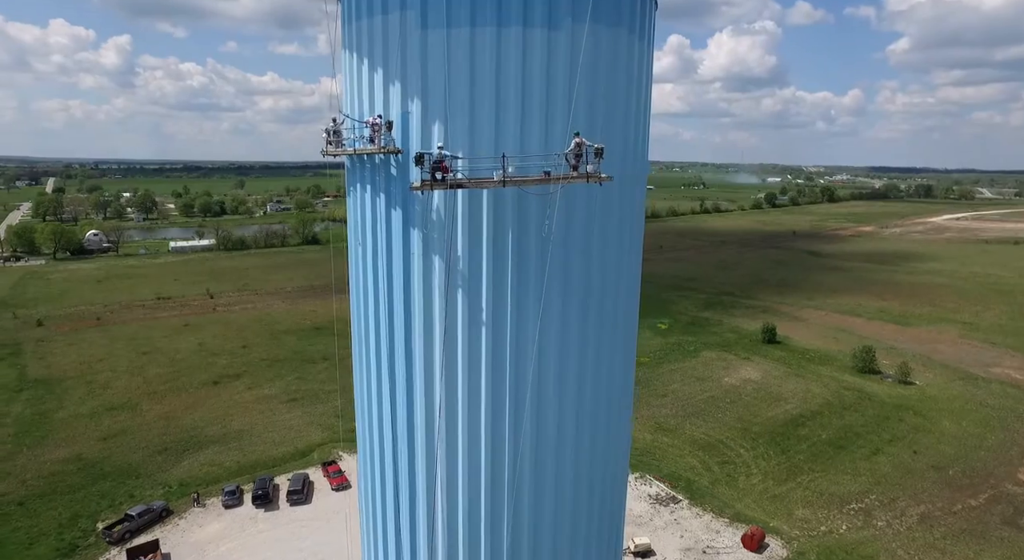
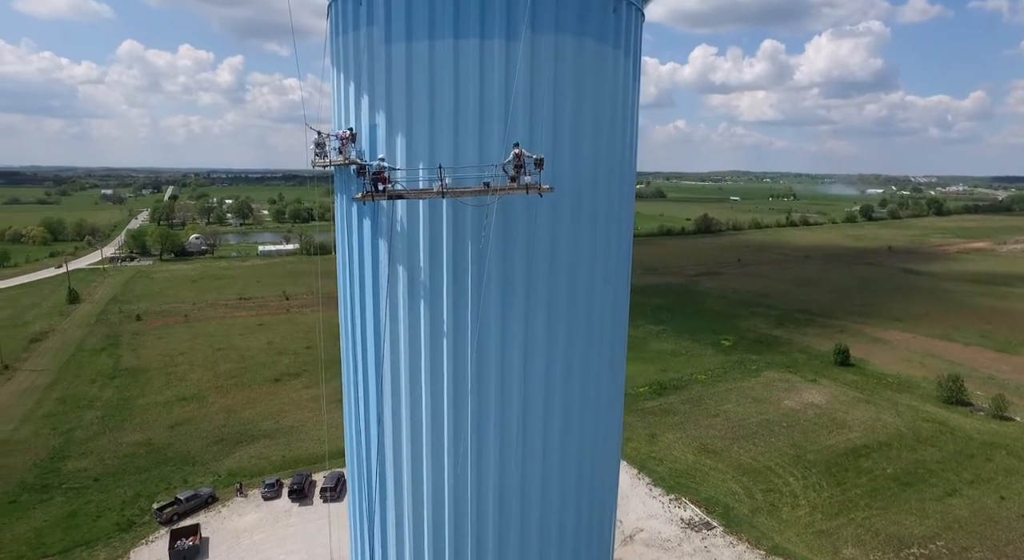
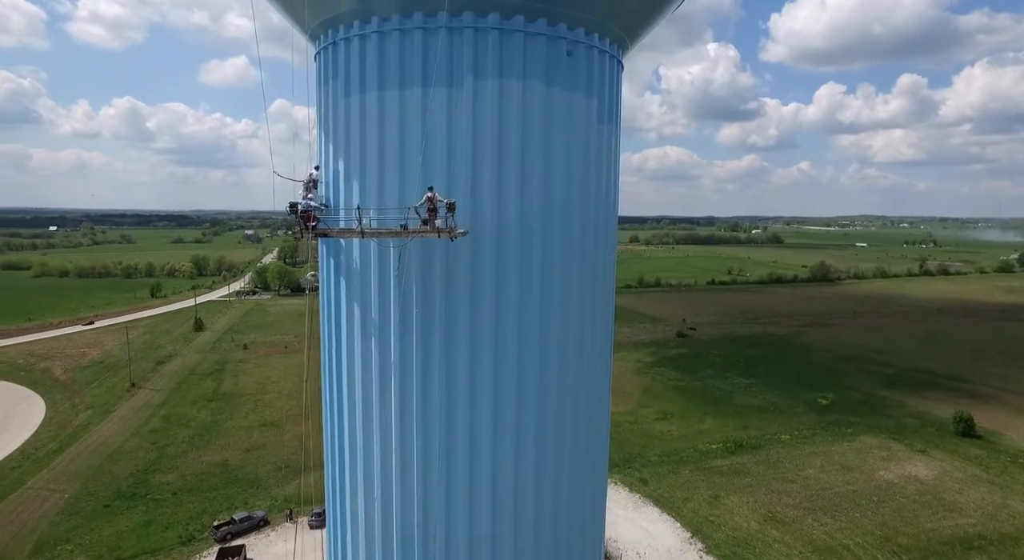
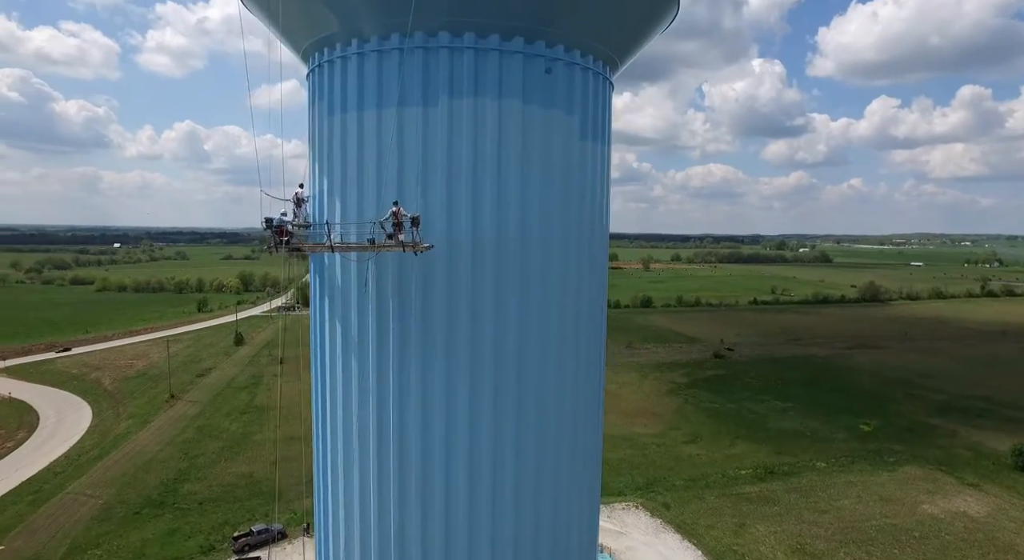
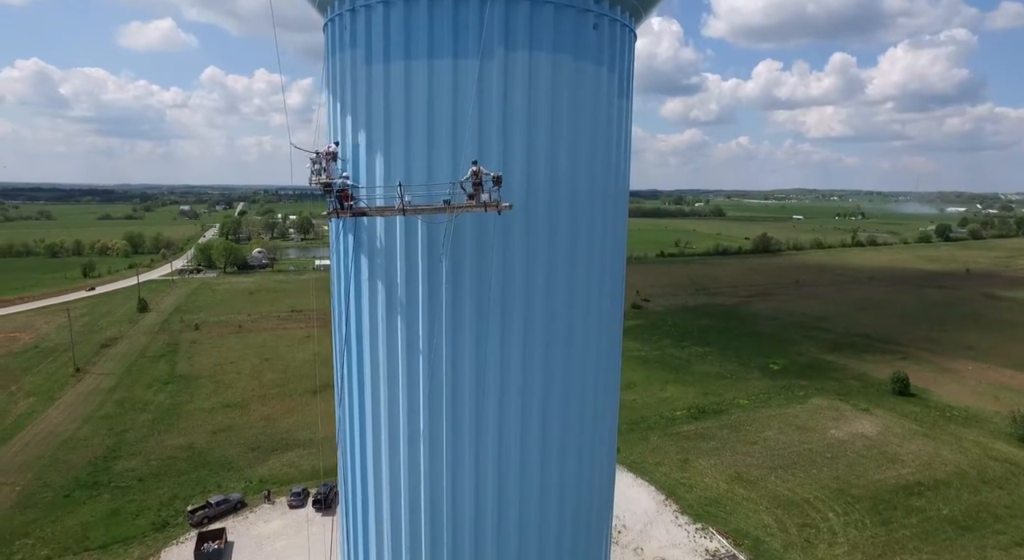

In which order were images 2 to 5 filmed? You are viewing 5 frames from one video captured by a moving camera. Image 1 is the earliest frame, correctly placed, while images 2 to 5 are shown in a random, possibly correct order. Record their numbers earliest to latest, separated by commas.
2, 5, 3, 4
